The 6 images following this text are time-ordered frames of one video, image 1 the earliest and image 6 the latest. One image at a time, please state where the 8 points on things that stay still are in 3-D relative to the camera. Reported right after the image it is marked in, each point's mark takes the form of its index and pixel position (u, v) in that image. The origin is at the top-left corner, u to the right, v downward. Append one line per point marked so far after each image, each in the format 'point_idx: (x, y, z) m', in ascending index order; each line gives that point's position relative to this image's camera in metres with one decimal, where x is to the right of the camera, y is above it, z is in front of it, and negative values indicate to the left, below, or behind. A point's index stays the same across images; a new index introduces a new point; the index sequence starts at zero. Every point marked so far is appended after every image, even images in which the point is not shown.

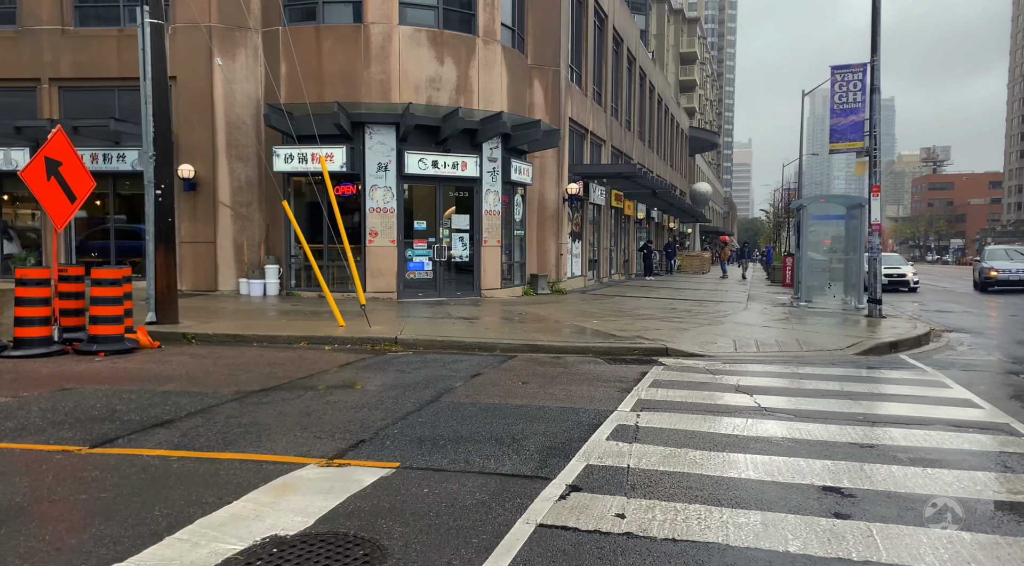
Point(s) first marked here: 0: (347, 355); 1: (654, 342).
0: (-2.3, -1.0, +9.5) m
1: (+2.2, -0.9, +10.5) m
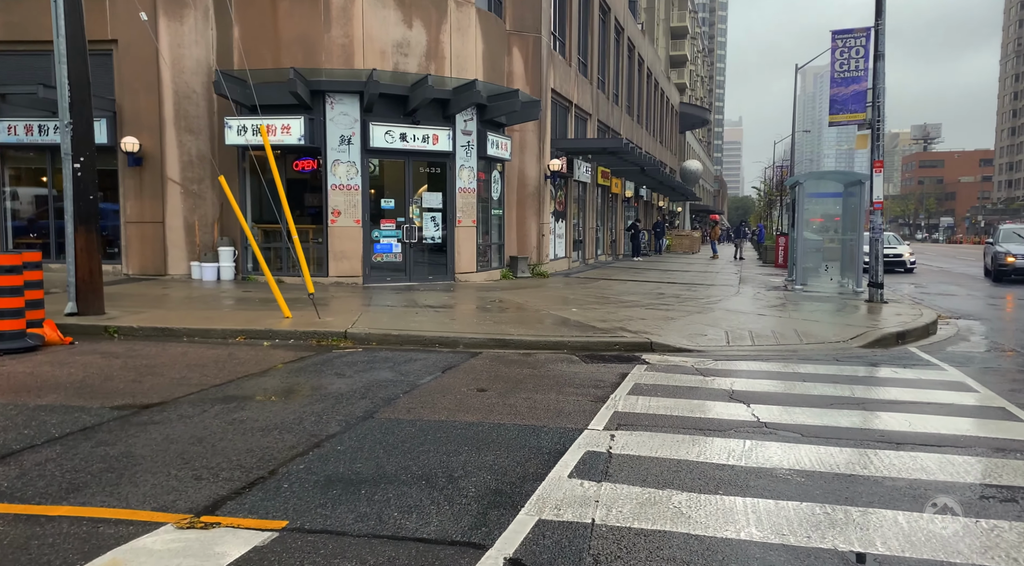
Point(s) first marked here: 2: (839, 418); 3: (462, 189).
0: (-2.7, -0.8, +8.3) m
1: (+1.7, -0.7, +9.4) m
2: (+2.7, -1.1, +5.7) m
3: (-1.2, +2.2, +15.8) m
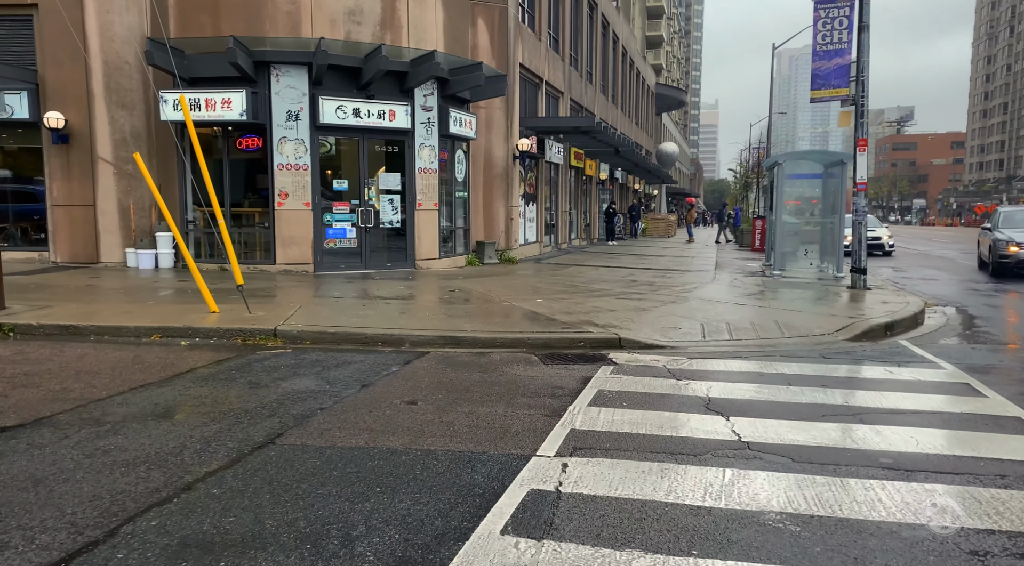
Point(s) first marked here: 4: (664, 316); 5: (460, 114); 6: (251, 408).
0: (-3.2, -0.8, +7.3) m
1: (+1.2, -0.6, +8.5) m
2: (+2.3, -1.0, +4.8) m
3: (-1.9, +2.5, +14.8) m
4: (+2.2, -0.5, +9.7) m
5: (-1.2, +3.8, +15.4) m
6: (-2.0, -1.0, +5.3) m
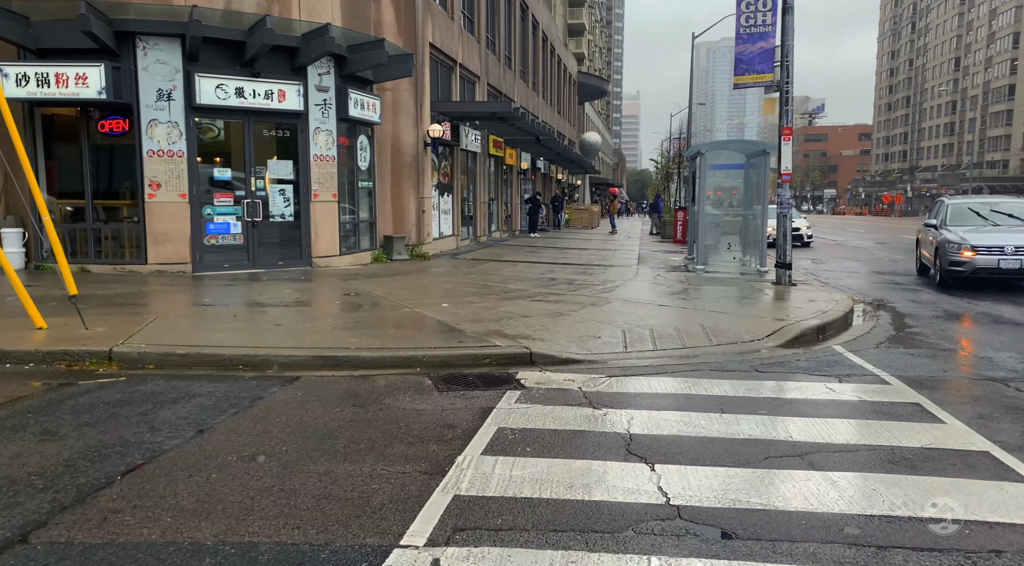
0: (-4.2, -0.9, +5.7) m
1: (0.0, -0.6, +7.4) m
2: (+1.5, -1.1, +3.9) m
3: (-3.7, +2.4, +13.3) m
4: (+0.9, -0.5, +8.8) m
5: (-3.1, +3.8, +14.0) m
6: (-2.8, -1.1, +3.9) m
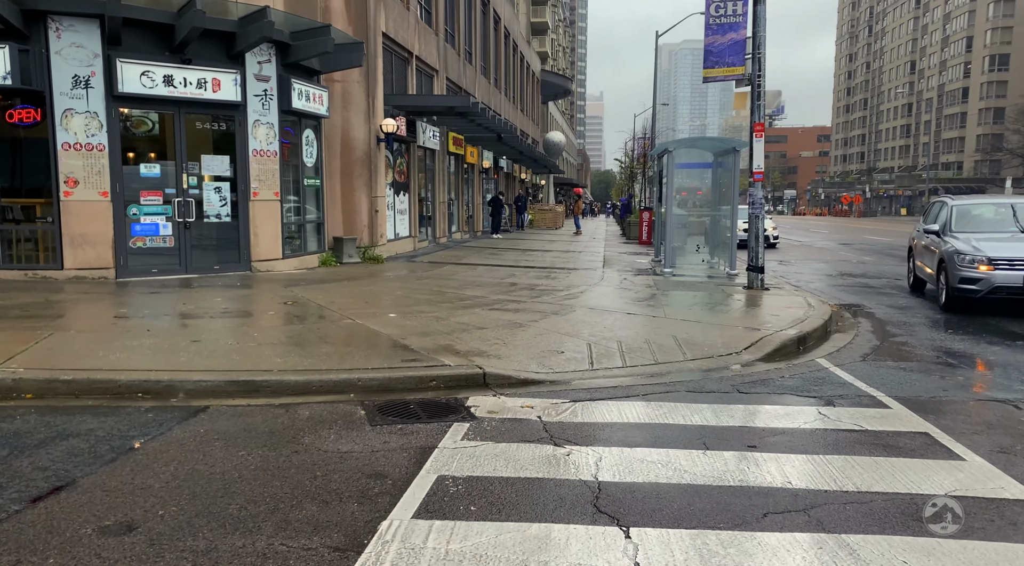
0: (-4.6, -1.0, +4.7) m
1: (-0.4, -0.7, +6.5) m
2: (+1.2, -1.2, +3.1) m
3: (-4.5, +2.3, +12.2) m
4: (+0.4, -0.6, +7.9) m
5: (-3.9, +3.7, +13.0) m
6: (-3.0, -1.2, +2.9) m
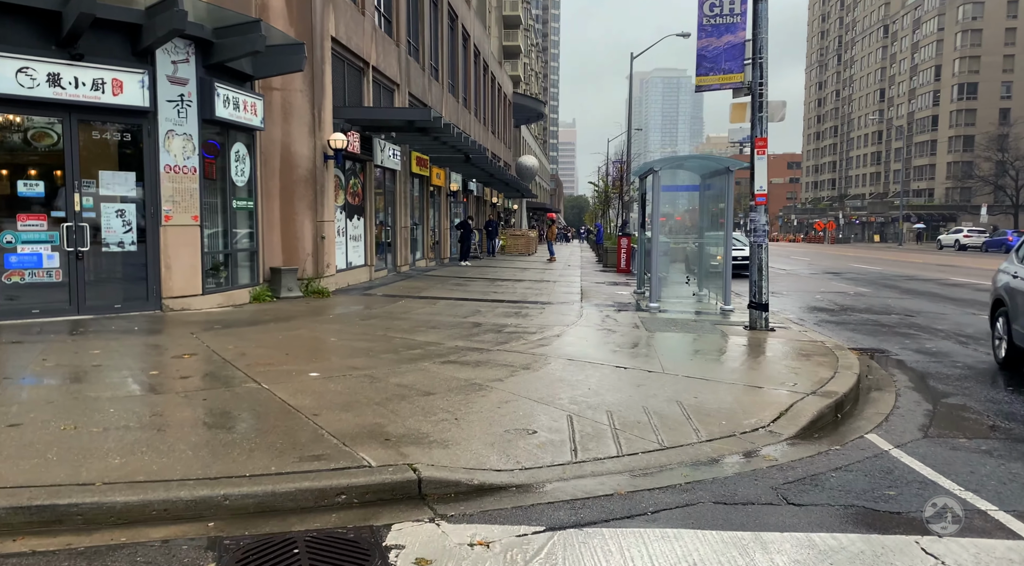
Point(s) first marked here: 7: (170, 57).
0: (-4.8, -1.3, +2.6) m
1: (-0.8, -1.1, +4.6) m
2: (+1.1, -1.5, +1.2) m
3: (-5.1, +1.7, +10.2) m
4: (0.0, -1.0, +6.1) m
5: (-4.5, +3.1, +11.1) m
6: (-3.2, -1.5, +0.8) m
7: (-5.0, +3.3, +10.2) m
